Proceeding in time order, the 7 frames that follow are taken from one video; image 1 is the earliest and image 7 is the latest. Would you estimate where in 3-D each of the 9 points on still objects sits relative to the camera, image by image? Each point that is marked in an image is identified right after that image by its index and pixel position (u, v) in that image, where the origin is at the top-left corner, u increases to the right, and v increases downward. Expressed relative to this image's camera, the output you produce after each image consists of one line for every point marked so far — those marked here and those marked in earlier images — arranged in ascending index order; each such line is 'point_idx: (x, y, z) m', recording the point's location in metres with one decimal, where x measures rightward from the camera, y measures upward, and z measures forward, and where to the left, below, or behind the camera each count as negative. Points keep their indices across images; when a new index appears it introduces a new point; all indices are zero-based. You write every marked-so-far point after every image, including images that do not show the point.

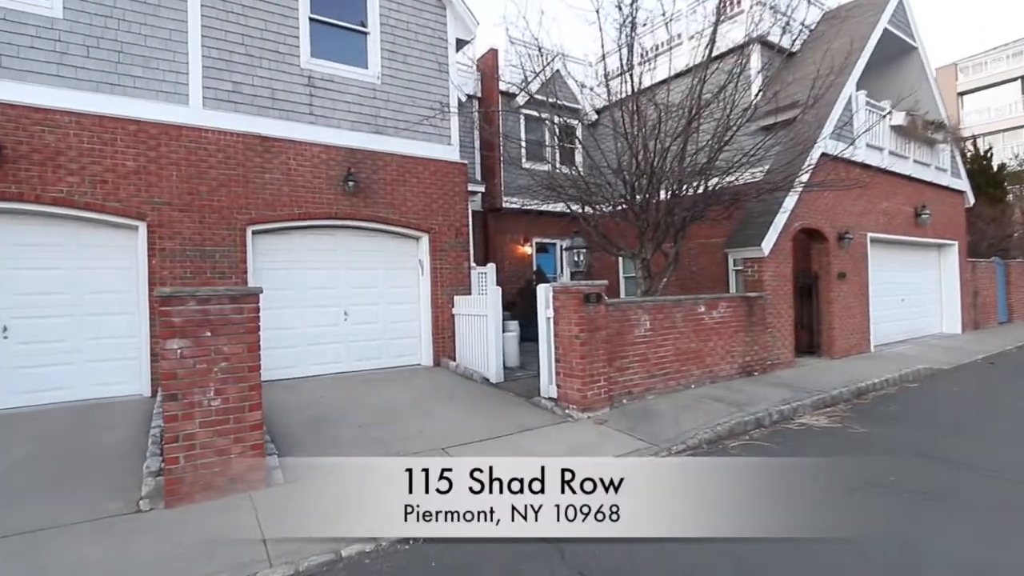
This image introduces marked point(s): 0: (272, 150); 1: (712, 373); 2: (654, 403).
0: (-4.0, +2.3, +7.2) m
1: (+3.4, -1.5, +7.4) m
2: (+2.0, -1.7, +6.2) m
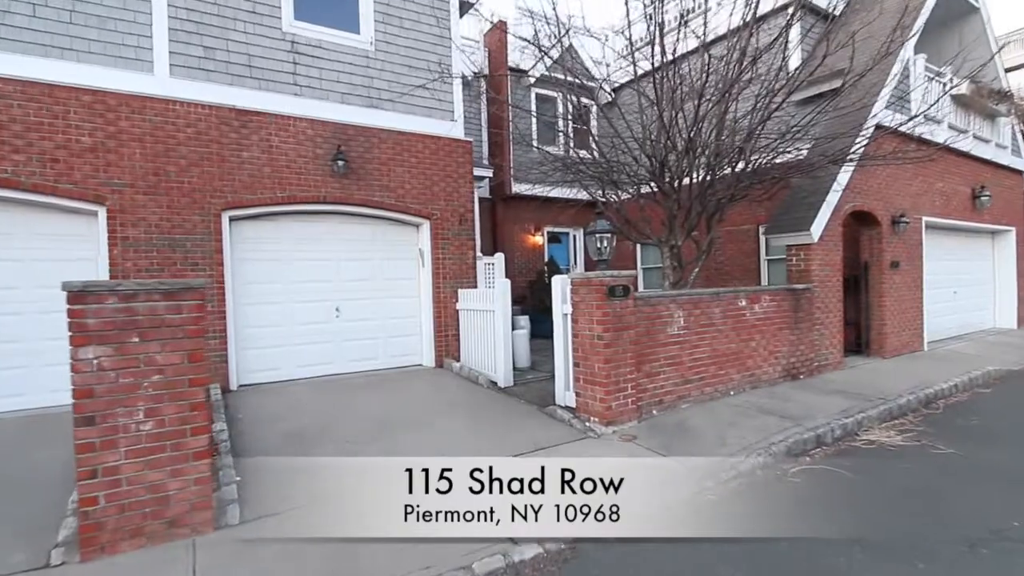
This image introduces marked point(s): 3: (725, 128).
0: (-3.8, +2.4, +6.4) m
1: (+3.5, -1.3, +6.4) m
2: (+2.2, -1.6, +5.3) m
3: (+3.2, +2.3, +6.5) m
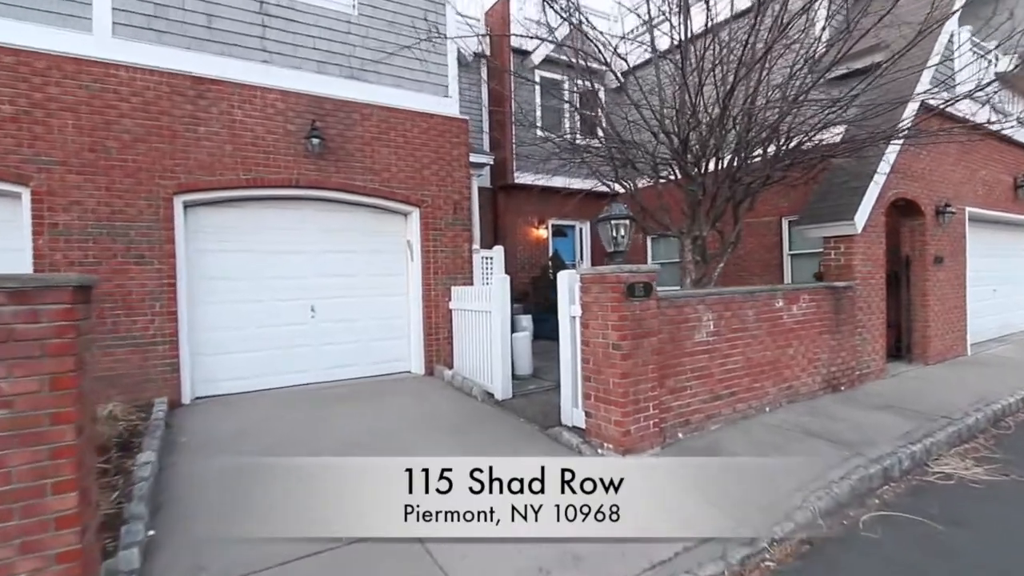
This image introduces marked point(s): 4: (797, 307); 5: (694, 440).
0: (-3.8, +2.4, +5.5) m
1: (+3.5, -1.3, +5.5) m
2: (+2.2, -1.5, +4.4) m
3: (+3.1, +2.3, +5.5) m
4: (+3.6, -0.2, +5.6) m
5: (+1.8, -1.5, +4.4) m
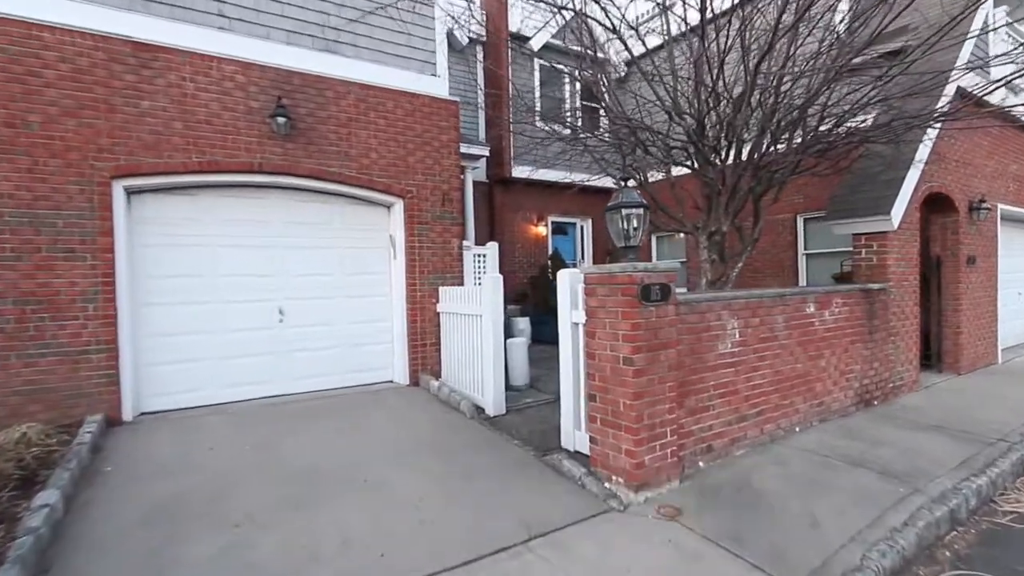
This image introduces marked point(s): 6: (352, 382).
0: (-3.9, +2.4, +4.8) m
1: (+3.4, -1.3, +4.8) m
2: (+2.1, -1.6, +3.7) m
3: (+3.1, +2.3, +4.9) m
4: (+3.5, -0.3, +4.9) m
5: (+1.8, -1.6, +3.7) m
6: (-2.2, -1.3, +6.0) m
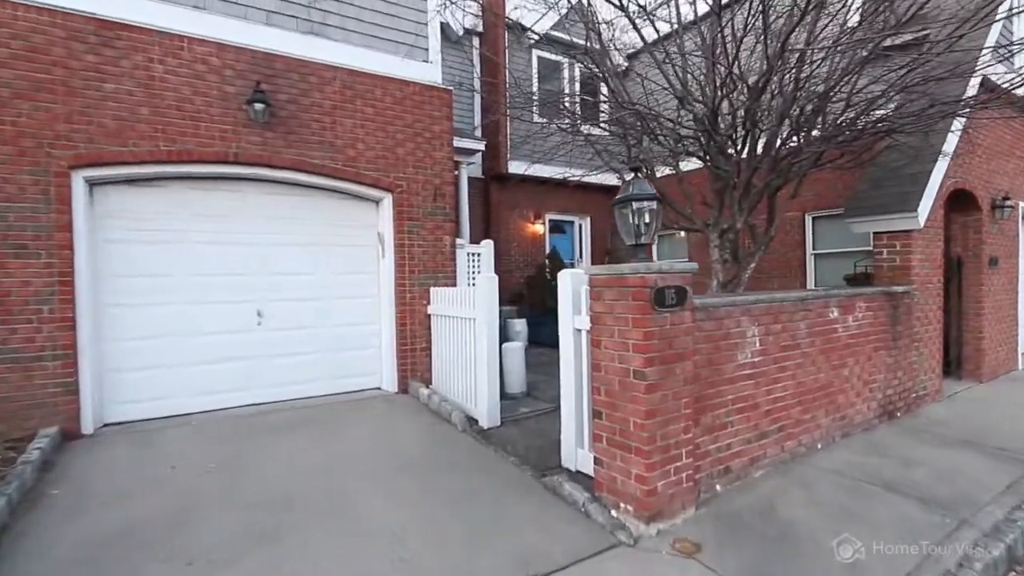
0: (-3.9, +2.4, +4.4) m
1: (+3.4, -1.4, +4.5) m
2: (+2.0, -1.6, +3.3) m
3: (+3.1, +2.2, +4.5) m
4: (+3.5, -0.3, +4.5) m
5: (+1.7, -1.6, +3.3) m
6: (-2.2, -1.3, +5.6) m
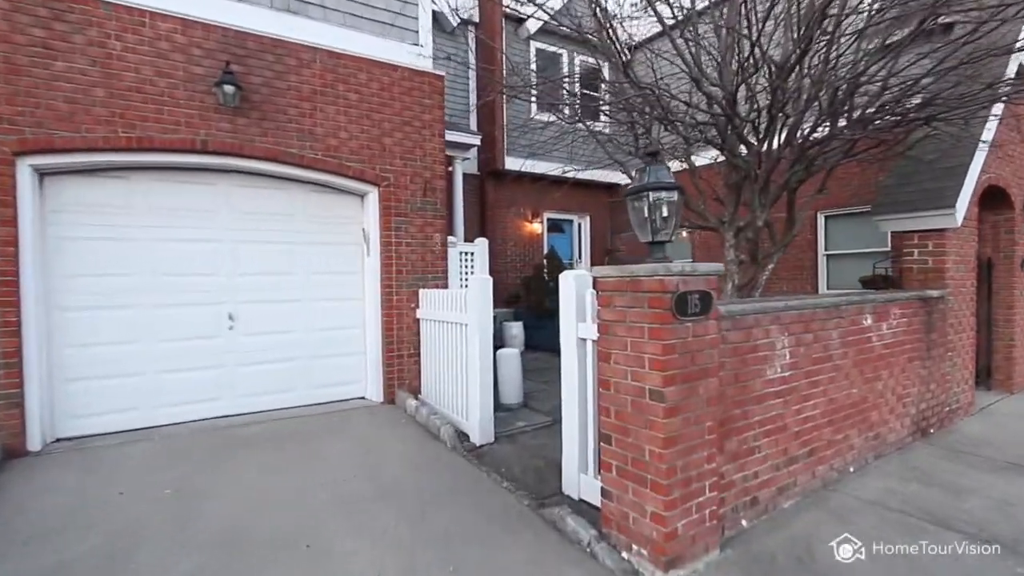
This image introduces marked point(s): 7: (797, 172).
0: (-4.0, +2.4, +3.9) m
1: (+3.3, -1.4, +4.0) m
2: (+2.0, -1.6, +2.9) m
3: (+3.0, +2.2, +4.0) m
4: (+3.5, -0.3, +4.1) m
5: (+1.7, -1.6, +2.9) m
6: (-2.3, -1.3, +5.2) m
7: (+2.9, +1.2, +4.5) m
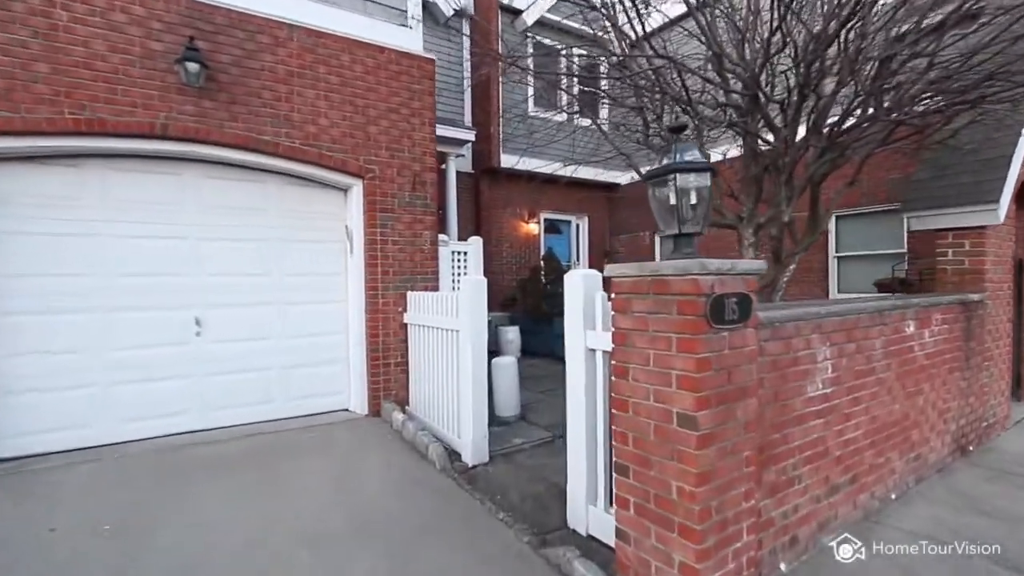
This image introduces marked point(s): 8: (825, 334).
0: (-4.0, +2.4, +3.5) m
1: (+3.3, -1.4, +3.6) m
2: (+2.0, -1.6, +2.4) m
3: (+3.0, +2.2, +3.6) m
4: (+3.4, -0.4, +3.6) m
5: (+1.7, -1.6, +2.4) m
6: (-2.3, -1.3, +4.7) m
7: (+2.9, +1.2, +4.1) m
8: (+1.9, -0.3, +2.7) m
